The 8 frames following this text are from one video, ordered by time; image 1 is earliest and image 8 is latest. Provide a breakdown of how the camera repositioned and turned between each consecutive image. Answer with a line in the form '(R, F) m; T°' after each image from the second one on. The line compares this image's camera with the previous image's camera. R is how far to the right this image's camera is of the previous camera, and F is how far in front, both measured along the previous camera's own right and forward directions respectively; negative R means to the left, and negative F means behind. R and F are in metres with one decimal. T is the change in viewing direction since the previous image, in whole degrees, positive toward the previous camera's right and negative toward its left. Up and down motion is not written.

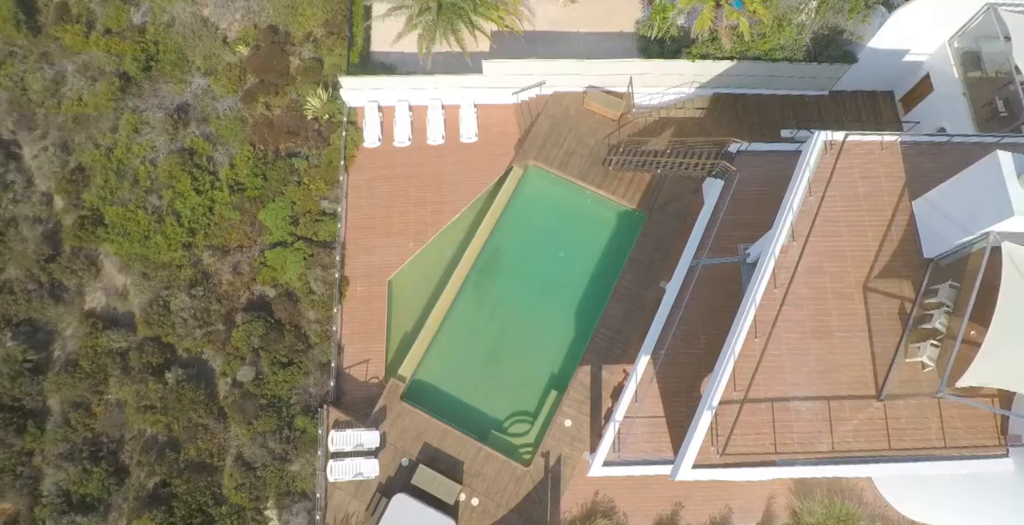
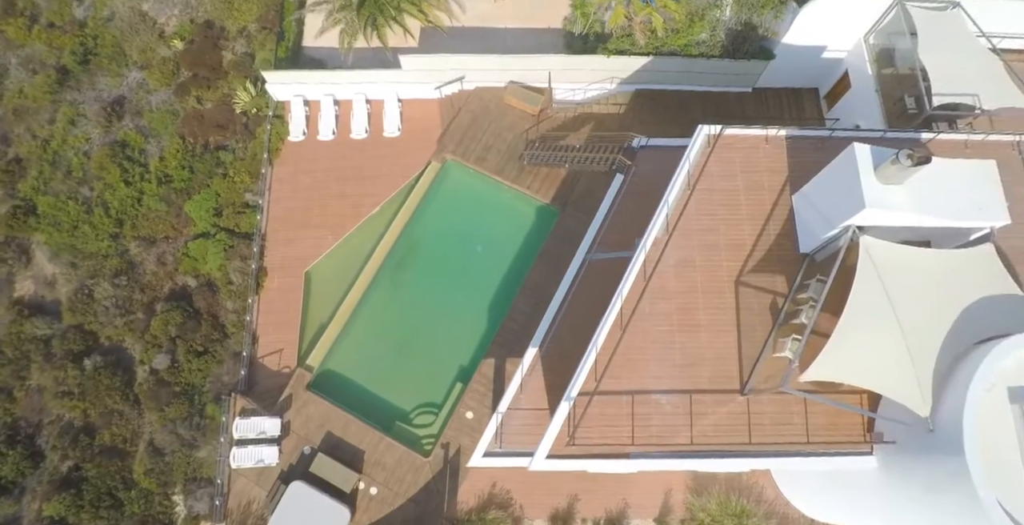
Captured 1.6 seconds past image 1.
(+3.7, -0.1) m; -1°
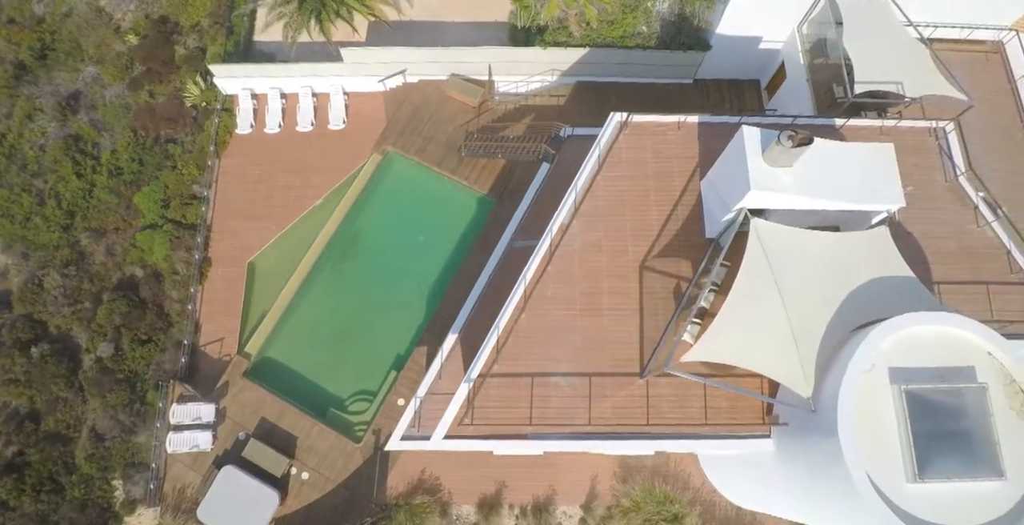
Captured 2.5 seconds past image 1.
(+2.7, -0.2) m; -1°
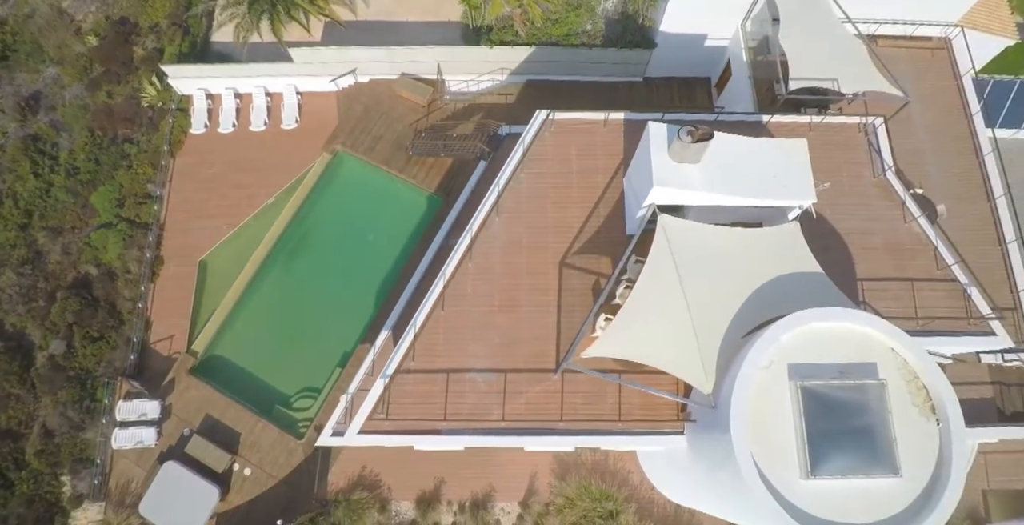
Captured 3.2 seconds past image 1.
(+2.3, -0.1) m; -1°
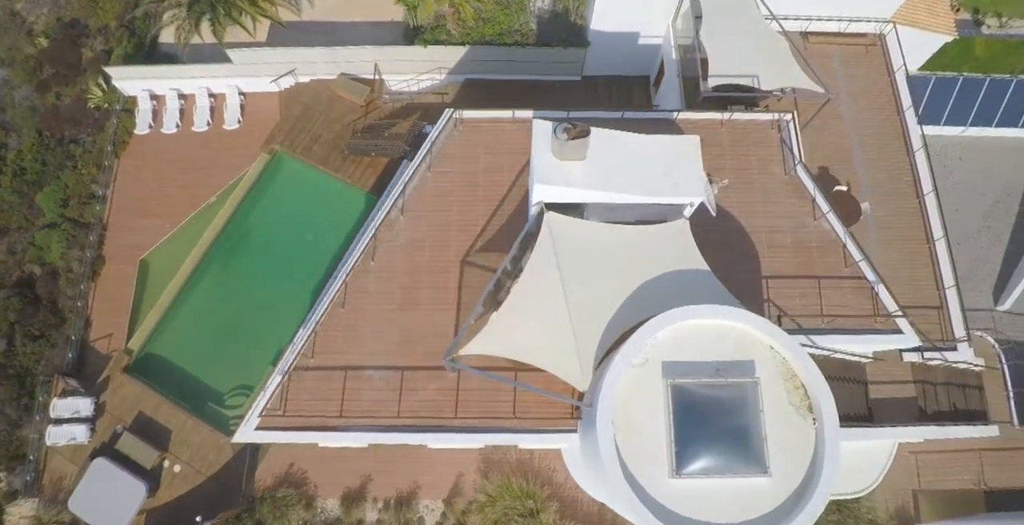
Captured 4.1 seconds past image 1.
(+2.8, 0.0) m; -1°
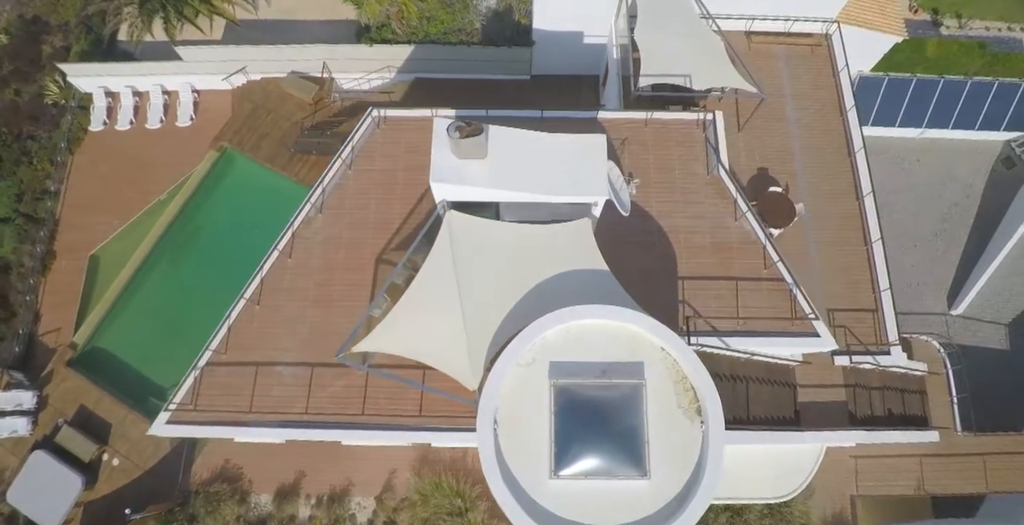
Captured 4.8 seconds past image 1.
(+2.5, 0.0) m; -1°
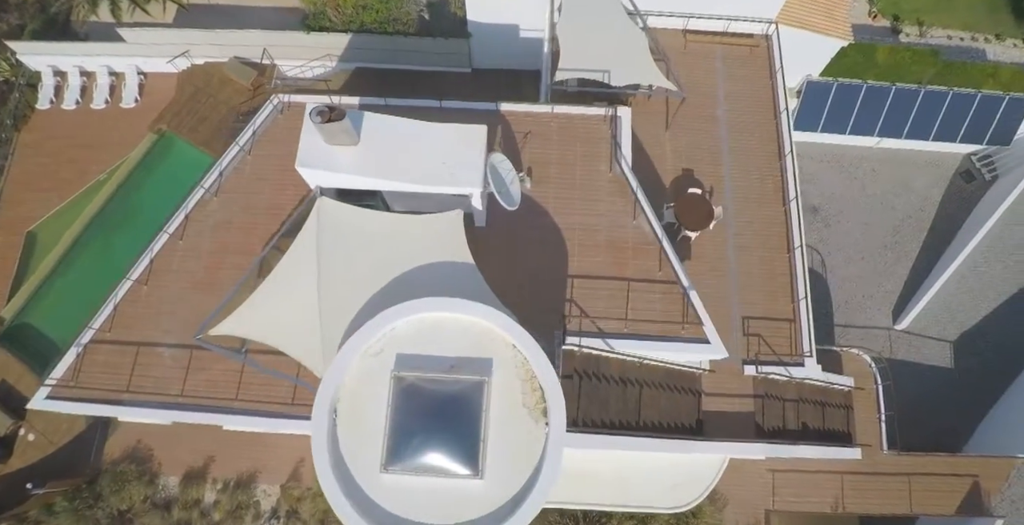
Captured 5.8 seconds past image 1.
(+3.4, +0.3) m; -2°
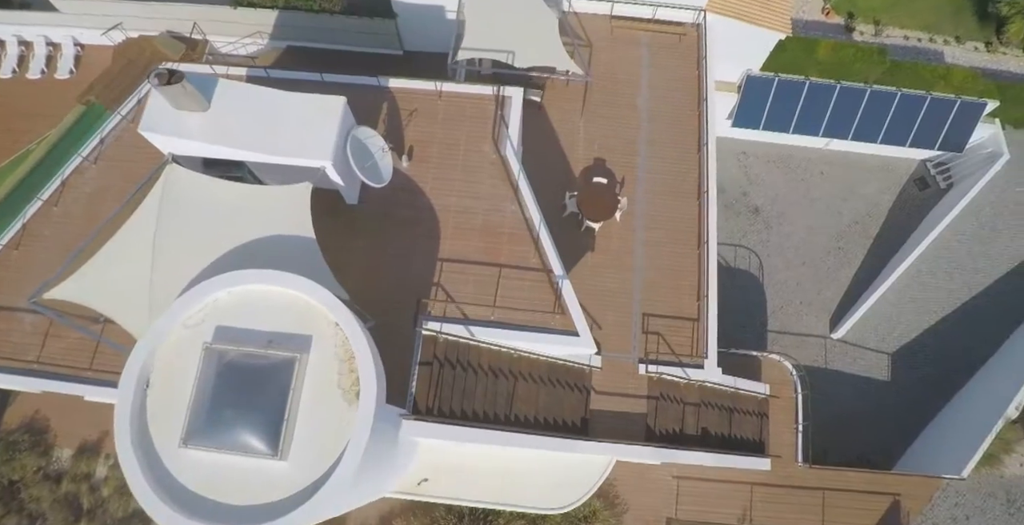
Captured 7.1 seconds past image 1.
(+3.7, +0.7) m; -2°
